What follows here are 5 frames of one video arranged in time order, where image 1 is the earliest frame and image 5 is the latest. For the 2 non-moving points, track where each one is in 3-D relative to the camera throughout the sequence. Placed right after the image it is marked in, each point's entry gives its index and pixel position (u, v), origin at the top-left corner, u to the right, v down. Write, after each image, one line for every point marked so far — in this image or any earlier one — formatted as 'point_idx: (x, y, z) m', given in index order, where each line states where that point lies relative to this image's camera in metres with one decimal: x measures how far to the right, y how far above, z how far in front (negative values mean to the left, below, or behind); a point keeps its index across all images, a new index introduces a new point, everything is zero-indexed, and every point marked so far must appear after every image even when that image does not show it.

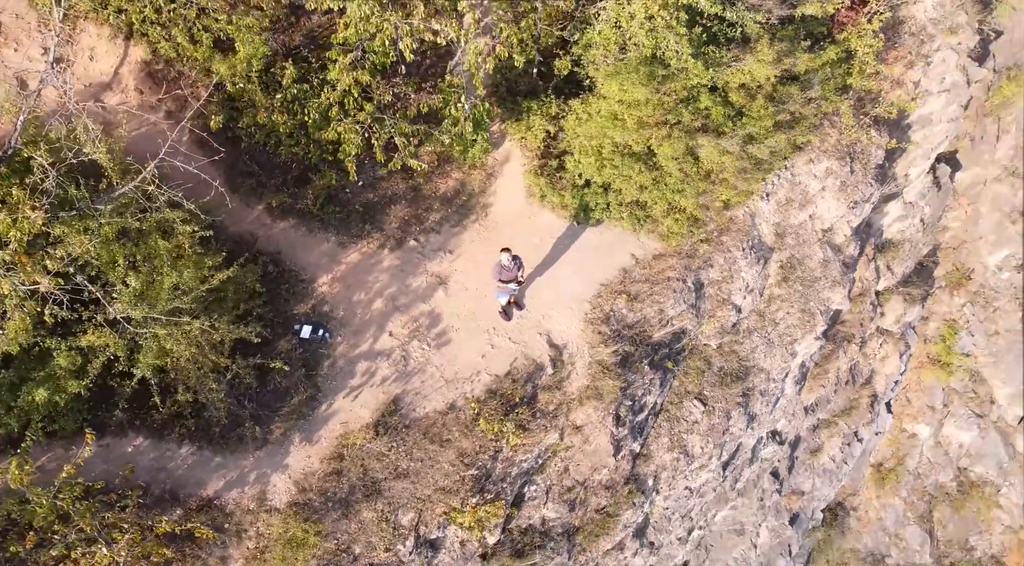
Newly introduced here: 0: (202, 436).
0: (-6.0, -3.0, +16.1) m
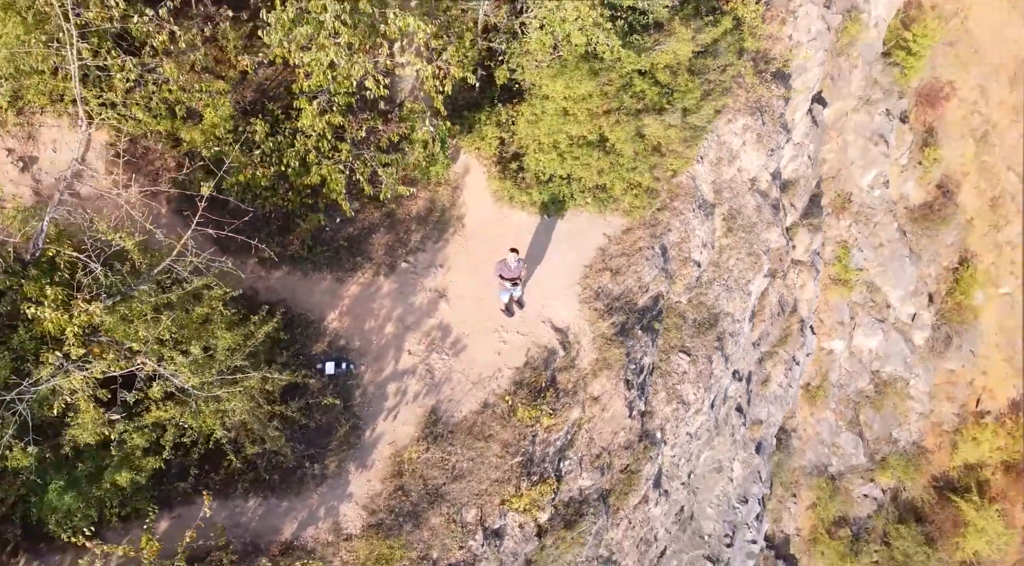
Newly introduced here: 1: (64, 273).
0: (-5.0, -4.1, +16.6) m
1: (-8.0, +0.2, +15.0) m
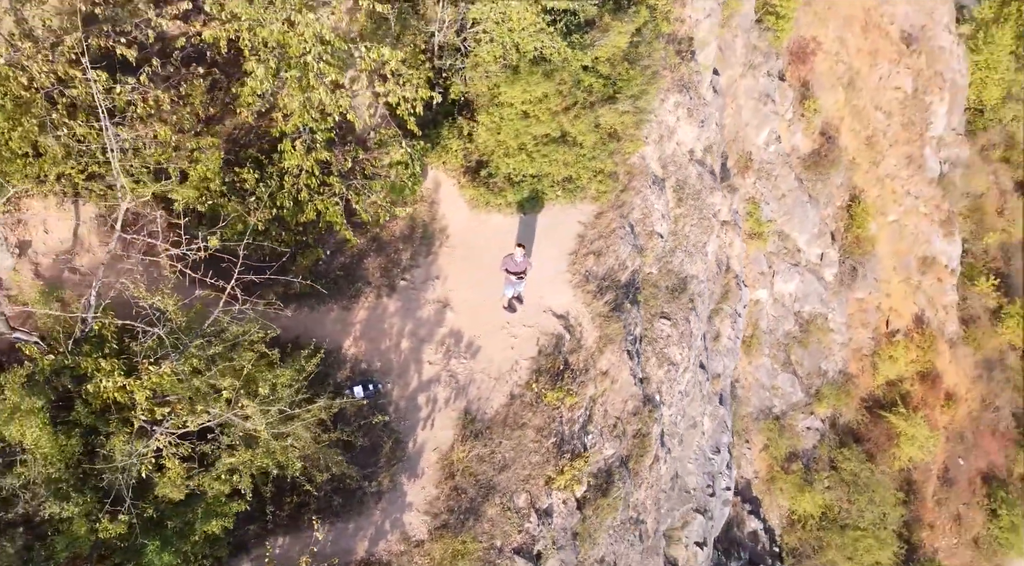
0: (-3.8, -4.8, +17.2) m
1: (-7.3, -1.1, +15.2) m
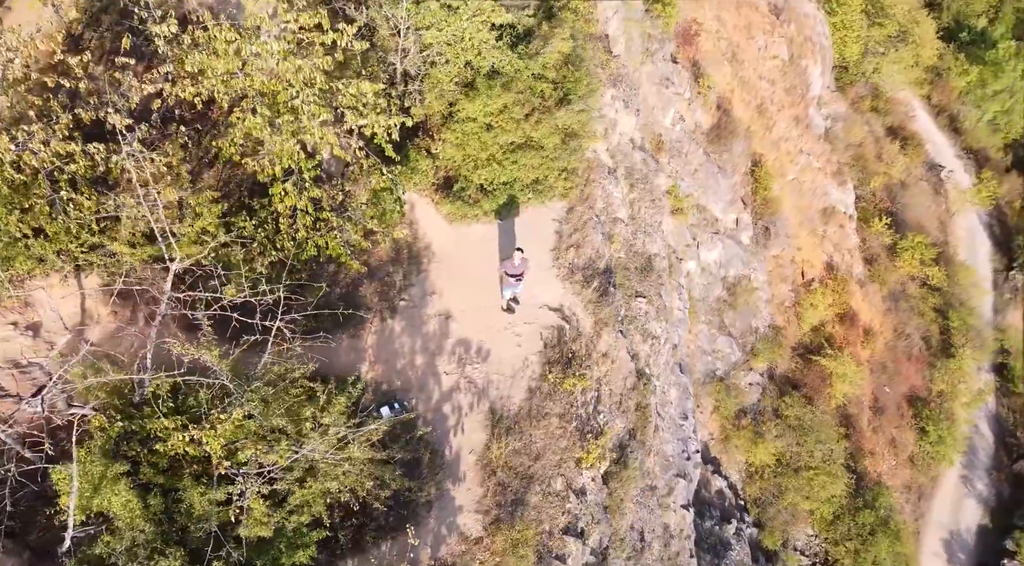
0: (-2.7, -5.4, +17.9) m
1: (-6.5, -2.2, +15.5) m
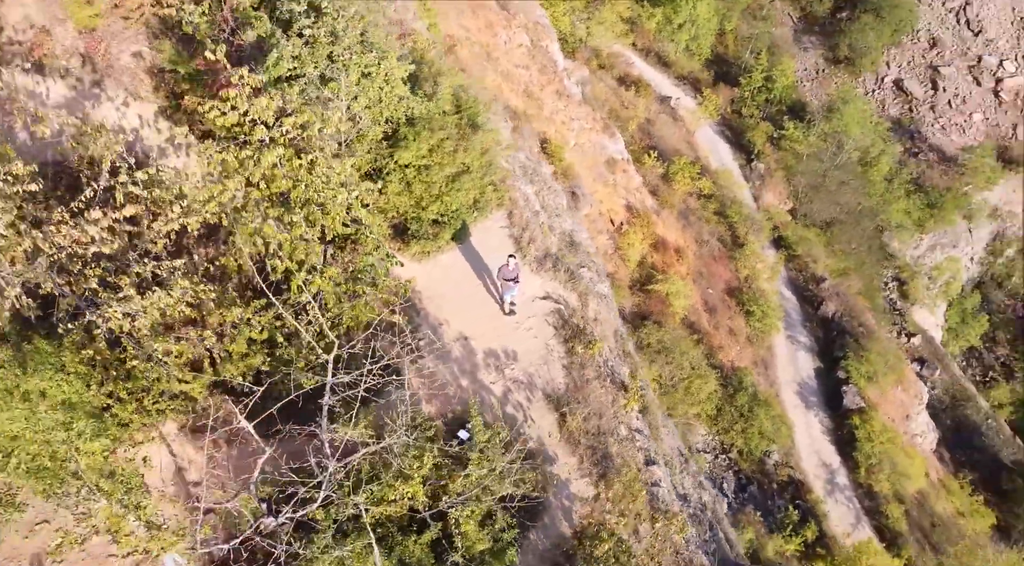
0: (+0.4, -5.8, +20.2) m
1: (-3.5, -4.1, +16.8) m
